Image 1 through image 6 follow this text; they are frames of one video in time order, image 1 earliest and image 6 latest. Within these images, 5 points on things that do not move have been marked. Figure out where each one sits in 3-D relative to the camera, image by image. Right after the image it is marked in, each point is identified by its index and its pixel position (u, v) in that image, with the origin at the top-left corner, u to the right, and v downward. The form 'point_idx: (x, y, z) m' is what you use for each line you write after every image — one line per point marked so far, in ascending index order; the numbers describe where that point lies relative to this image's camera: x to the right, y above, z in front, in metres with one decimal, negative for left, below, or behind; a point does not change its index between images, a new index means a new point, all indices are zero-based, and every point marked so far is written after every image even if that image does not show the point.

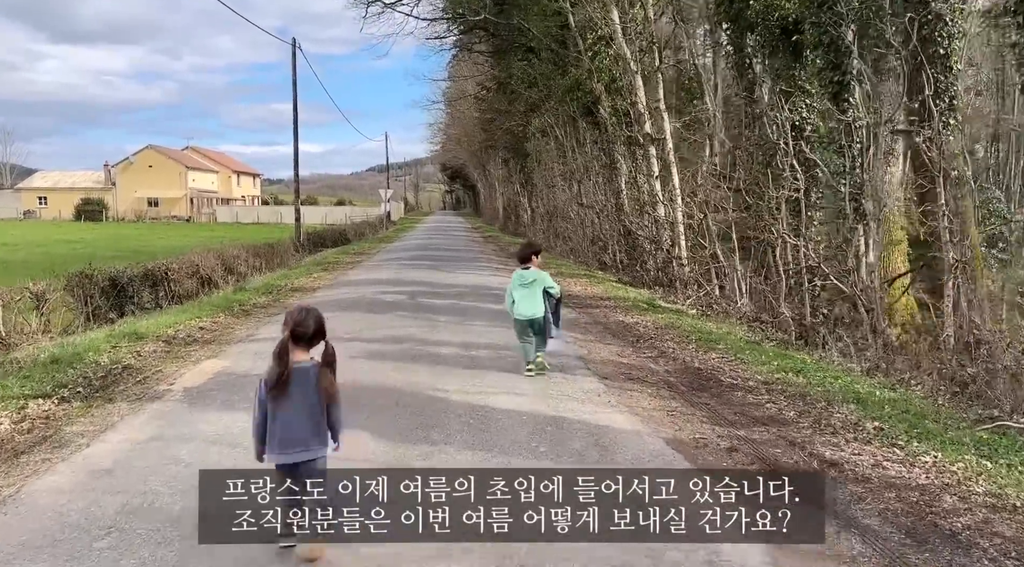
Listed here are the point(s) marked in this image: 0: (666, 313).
0: (+2.5, -0.5, +11.9) m
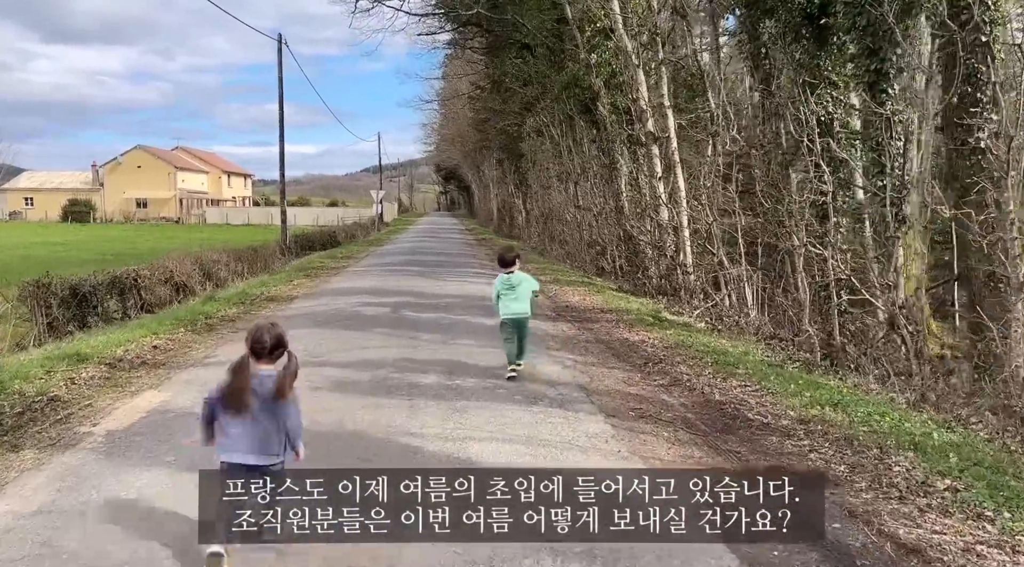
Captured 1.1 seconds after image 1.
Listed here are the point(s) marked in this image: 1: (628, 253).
0: (+2.3, -0.7, +10.8) m
1: (+2.7, +0.7, +17.8) m
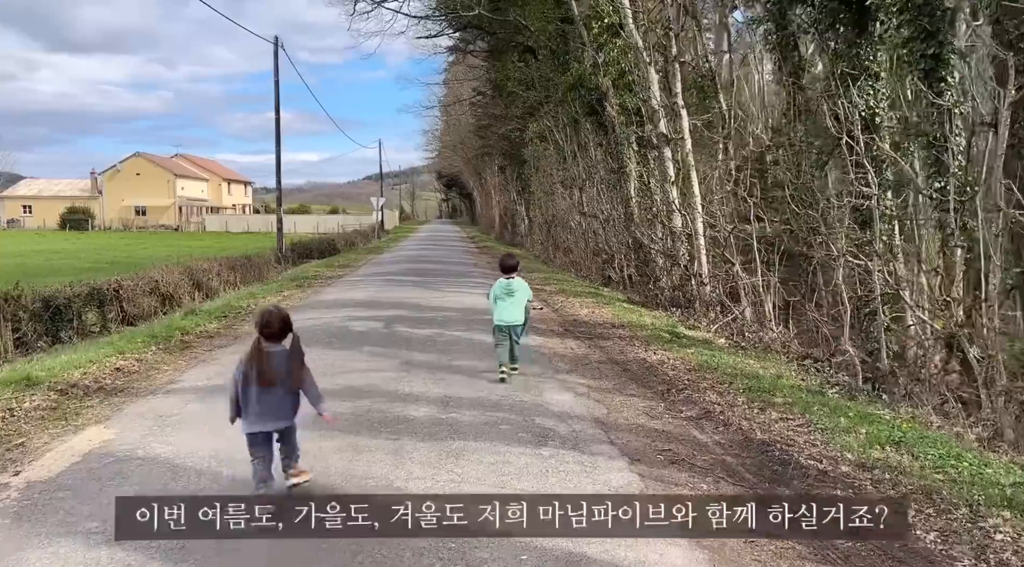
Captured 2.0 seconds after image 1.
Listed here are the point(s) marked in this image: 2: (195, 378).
0: (+2.4, -0.8, +9.8) m
1: (+2.8, +0.5, +16.8) m
2: (-3.3, -1.0, +7.9) m
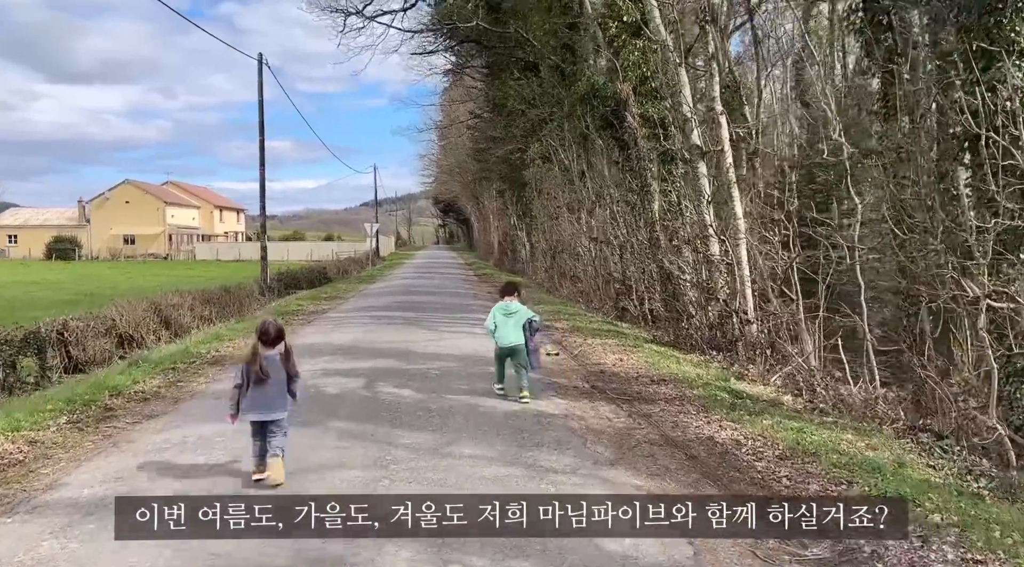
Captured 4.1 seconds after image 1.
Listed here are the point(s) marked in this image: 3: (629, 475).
0: (+2.5, -1.3, +7.5) m
1: (+2.9, -0.2, +14.5) m
2: (-3.1, -1.4, +5.6) m
3: (+0.9, -1.4, +5.4) m
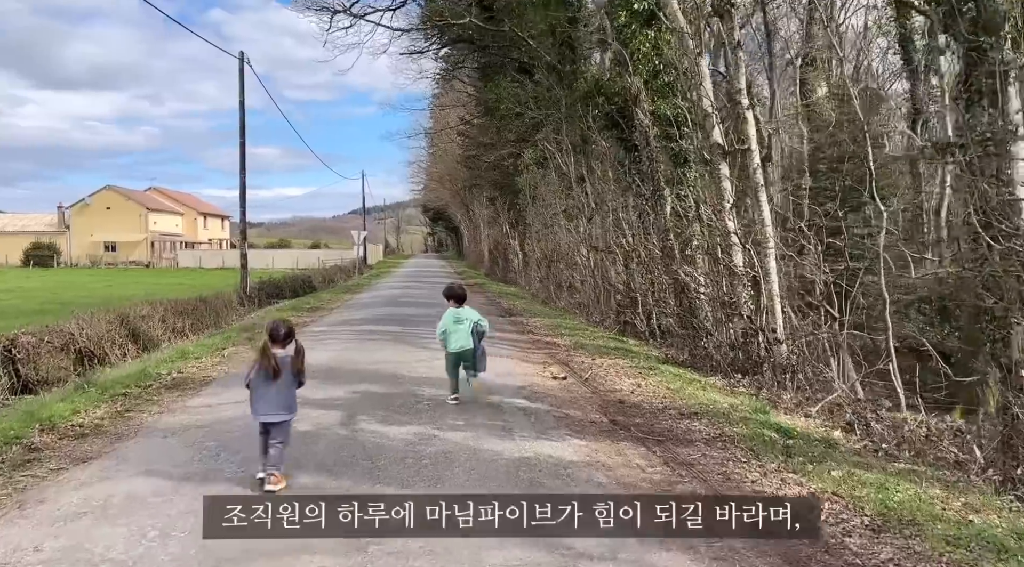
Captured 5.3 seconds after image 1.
0: (+2.6, -1.5, +6.2) m
1: (+2.9, -0.5, +13.2) m
2: (-3.0, -1.6, +4.2) m
3: (+1.0, -1.5, +4.1) m
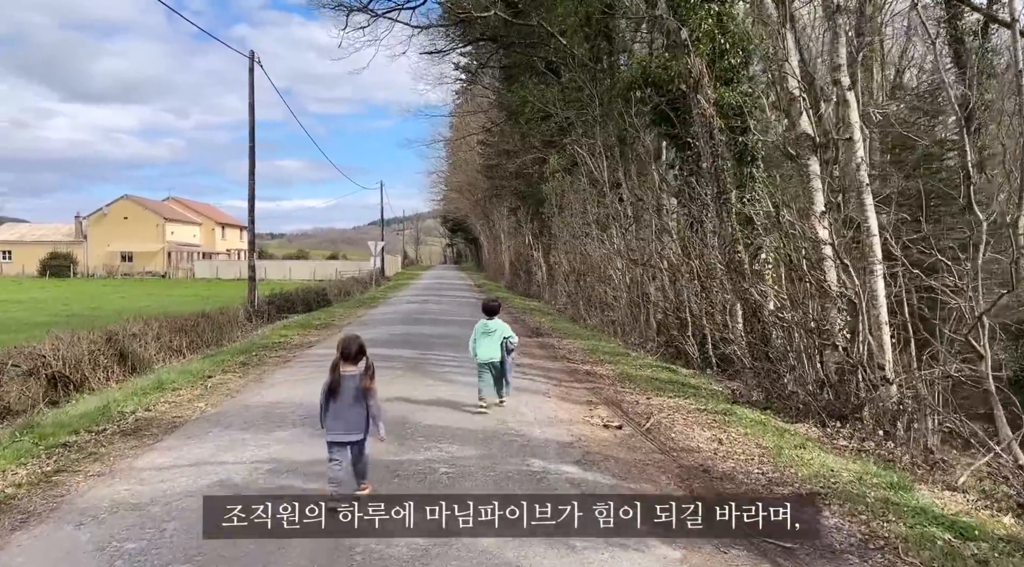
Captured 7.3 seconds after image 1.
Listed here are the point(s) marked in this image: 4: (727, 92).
0: (+3.0, -1.7, +4.0) m
1: (+3.4, -0.8, +11.1) m
2: (-2.7, -1.7, +2.2) m
3: (+1.3, -1.7, +2.0) m
4: (+3.2, +2.9, +11.1) m
